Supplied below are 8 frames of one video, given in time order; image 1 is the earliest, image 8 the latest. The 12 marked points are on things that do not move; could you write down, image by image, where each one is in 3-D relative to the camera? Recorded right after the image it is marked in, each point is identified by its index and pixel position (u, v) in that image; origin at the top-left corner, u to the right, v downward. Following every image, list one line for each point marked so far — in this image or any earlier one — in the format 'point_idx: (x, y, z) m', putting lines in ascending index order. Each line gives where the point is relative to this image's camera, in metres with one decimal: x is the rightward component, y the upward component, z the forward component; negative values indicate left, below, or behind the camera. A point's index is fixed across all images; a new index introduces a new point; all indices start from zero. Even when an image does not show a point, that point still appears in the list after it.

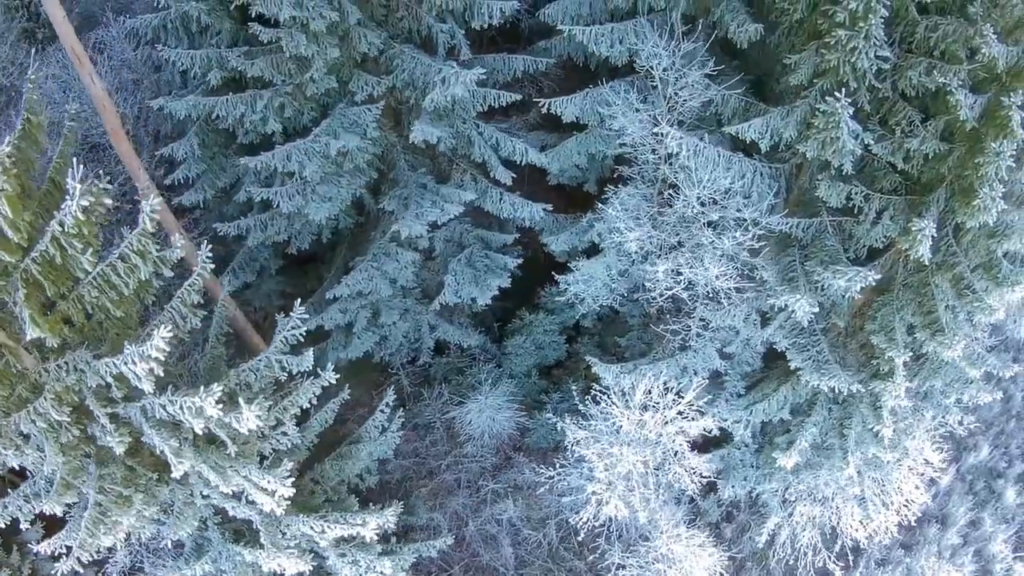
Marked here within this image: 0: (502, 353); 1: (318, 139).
0: (-0.1, -0.6, +6.8) m
1: (-1.4, +1.1, +5.2) m
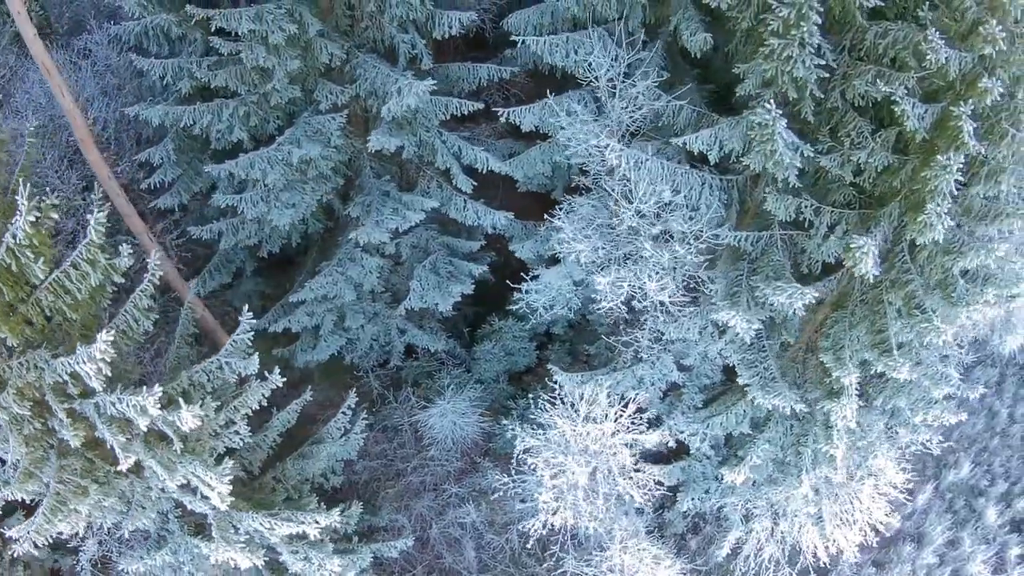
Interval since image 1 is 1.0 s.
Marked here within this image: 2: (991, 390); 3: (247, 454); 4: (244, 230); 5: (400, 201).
0: (-0.4, -0.7, +6.8) m
1: (-1.8, +1.1, +5.3) m
2: (+5.7, -1.2, +8.4) m
3: (-2.1, -1.3, +5.5) m
4: (-2.2, +0.5, +5.8) m
5: (-1.0, +0.7, +5.9) m
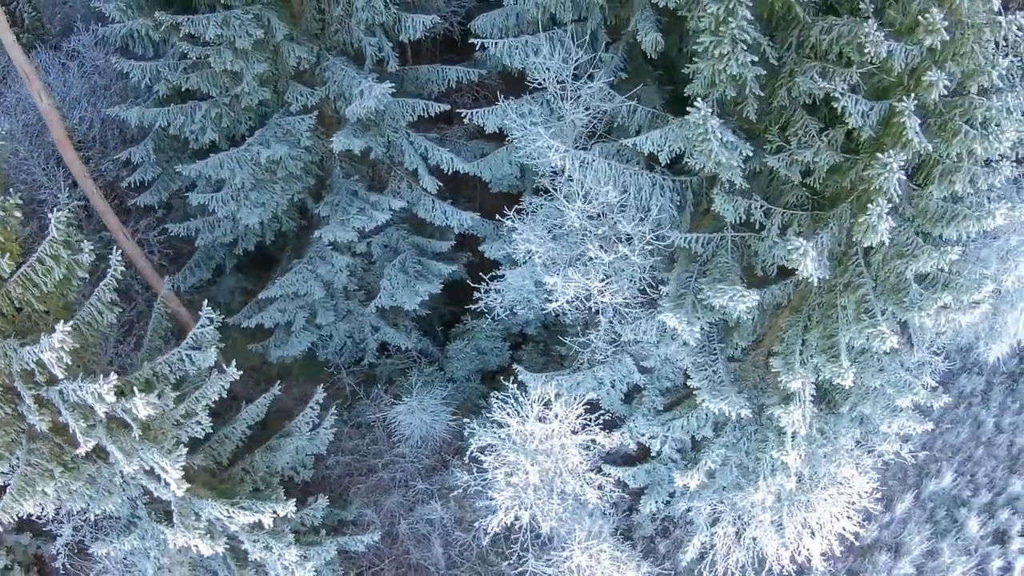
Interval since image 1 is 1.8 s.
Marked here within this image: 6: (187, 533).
0: (-0.7, -0.7, +6.9) m
1: (-2.1, +1.1, +5.5) m
2: (+5.4, -1.3, +8.2) m
3: (-2.4, -1.3, +5.6) m
4: (-2.5, +0.5, +6.0) m
5: (-1.3, +0.8, +6.0) m
6: (-2.3, -1.7, +5.0) m
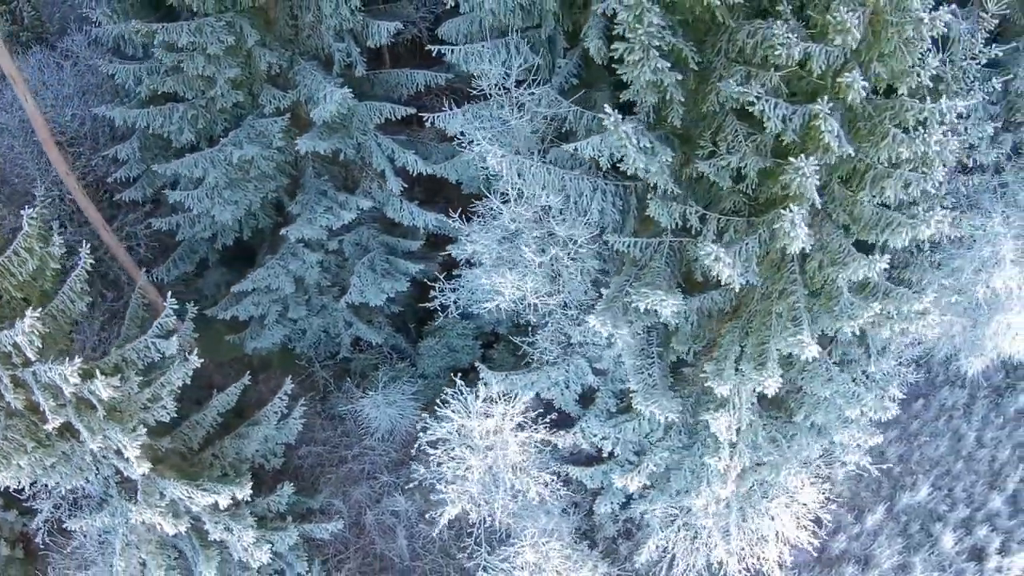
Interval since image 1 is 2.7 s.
0: (-1.0, -0.7, +7.1) m
1: (-2.4, +1.2, +5.8) m
2: (+5.2, -1.4, +8.0) m
3: (-2.8, -1.2, +5.9) m
4: (-2.8, +0.6, +6.3) m
5: (-1.6, +0.8, +6.2) m
6: (-2.7, -1.7, +5.3) m
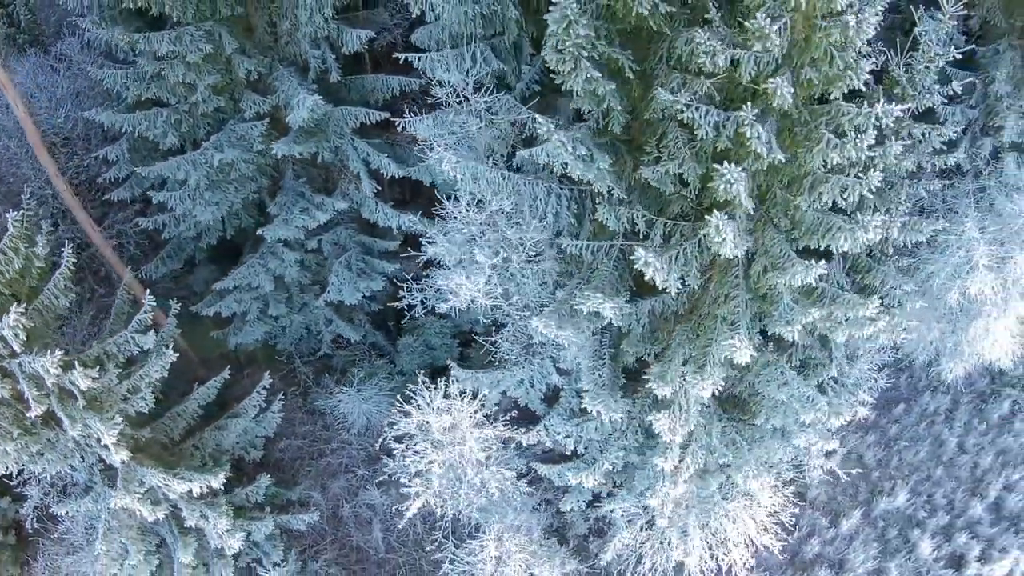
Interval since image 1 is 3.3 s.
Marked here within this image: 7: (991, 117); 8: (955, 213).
0: (-1.2, -0.7, +7.3) m
1: (-2.7, +1.2, +6.0) m
2: (+4.9, -1.5, +7.9) m
3: (-3.1, -1.2, +6.2) m
4: (-3.1, +0.6, +6.5) m
5: (-1.9, +0.8, +6.4) m
6: (-3.1, -1.7, +5.5) m
7: (+4.5, +1.6, +6.5) m
8: (+4.3, +0.7, +6.7) m
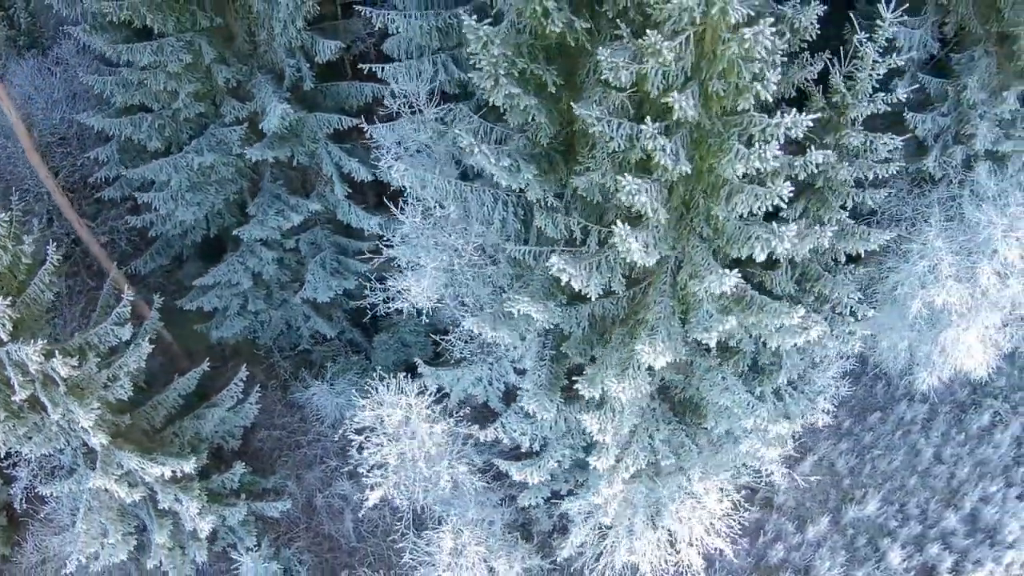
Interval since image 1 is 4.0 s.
0: (-1.6, -0.6, +7.5) m
1: (-3.0, +1.2, +6.3) m
2: (+4.6, -1.6, +7.9) m
3: (-3.5, -1.2, +6.5) m
4: (-3.4, +0.7, +6.9) m
5: (-2.2, +0.8, +6.7) m
6: (-3.5, -1.6, +5.9) m
7: (+4.2, +1.5, +6.4) m
8: (+4.0, +0.6, +6.6) m
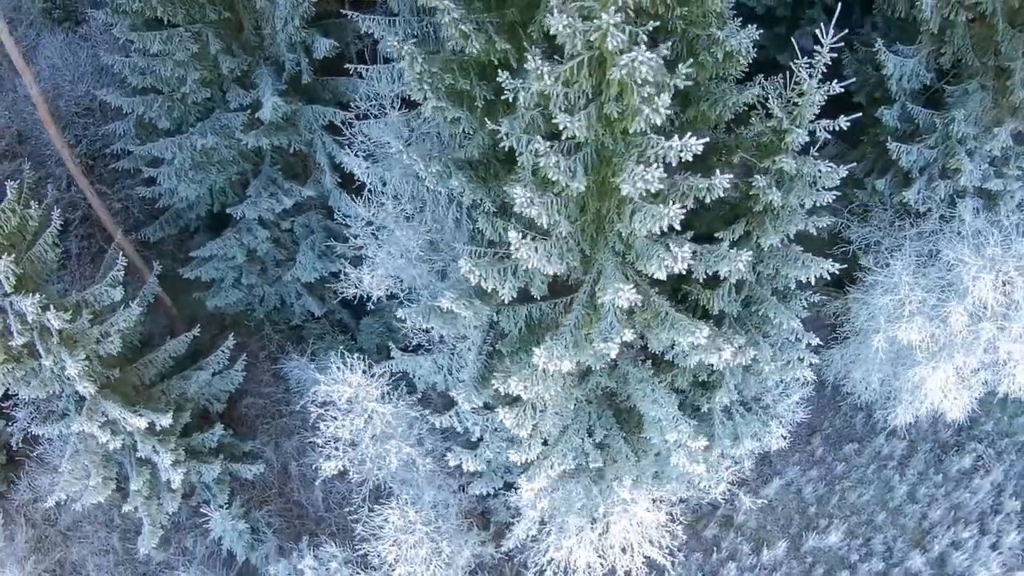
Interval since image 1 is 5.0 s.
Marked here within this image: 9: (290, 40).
0: (-1.8, -0.5, +7.9) m
1: (-3.2, +1.5, +6.9) m
2: (+4.3, -2.0, +7.7) m
3: (-3.9, -0.8, +7.1) m
4: (-3.6, +1.0, +7.4) m
5: (-2.4, +1.0, +7.2) m
6: (-4.0, -1.3, +6.5) m
7: (+4.0, +1.2, +6.3) m
8: (+3.7, +0.3, +6.5) m
9: (-2.2, +2.4, +6.7) m
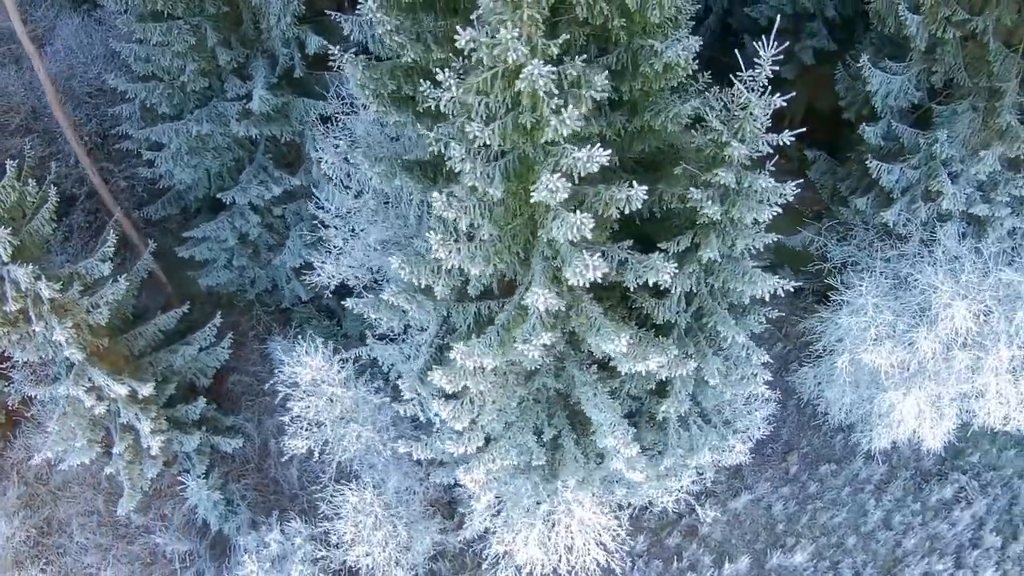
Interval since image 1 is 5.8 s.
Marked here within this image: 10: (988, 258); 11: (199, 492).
0: (-2.0, -0.3, +8.2) m
1: (-3.4, +1.7, +7.2) m
2: (+3.9, -2.2, +7.6) m
3: (-4.1, -0.6, +7.6) m
4: (-3.8, +1.2, +7.8) m
5: (-2.6, +1.2, +7.5) m
6: (-4.3, -1.0, +6.9) m
7: (+3.7, +1.0, +6.1) m
8: (+3.4, +0.1, +6.4) m
9: (-2.3, +2.6, +7.0) m
10: (+4.3, +0.3, +6.2) m
11: (-3.2, -2.1, +7.0) m
